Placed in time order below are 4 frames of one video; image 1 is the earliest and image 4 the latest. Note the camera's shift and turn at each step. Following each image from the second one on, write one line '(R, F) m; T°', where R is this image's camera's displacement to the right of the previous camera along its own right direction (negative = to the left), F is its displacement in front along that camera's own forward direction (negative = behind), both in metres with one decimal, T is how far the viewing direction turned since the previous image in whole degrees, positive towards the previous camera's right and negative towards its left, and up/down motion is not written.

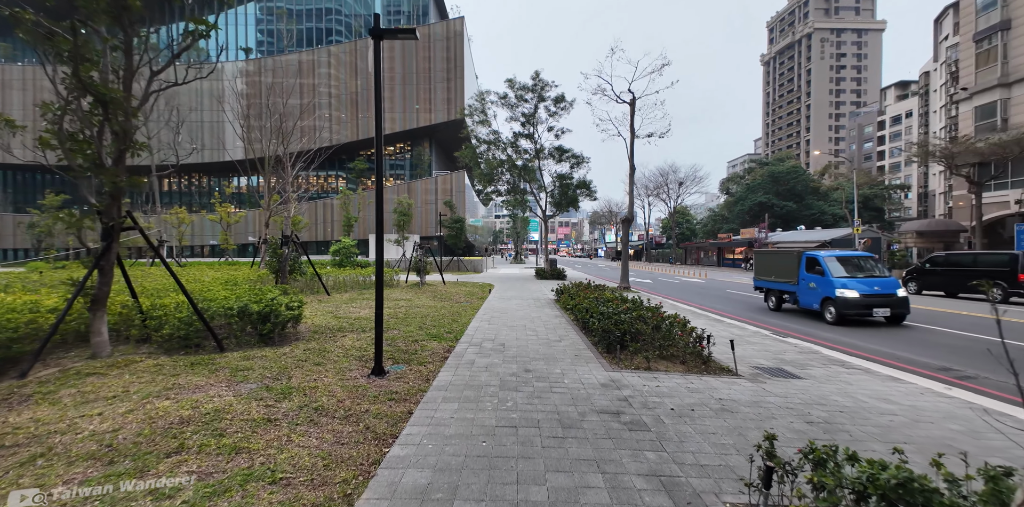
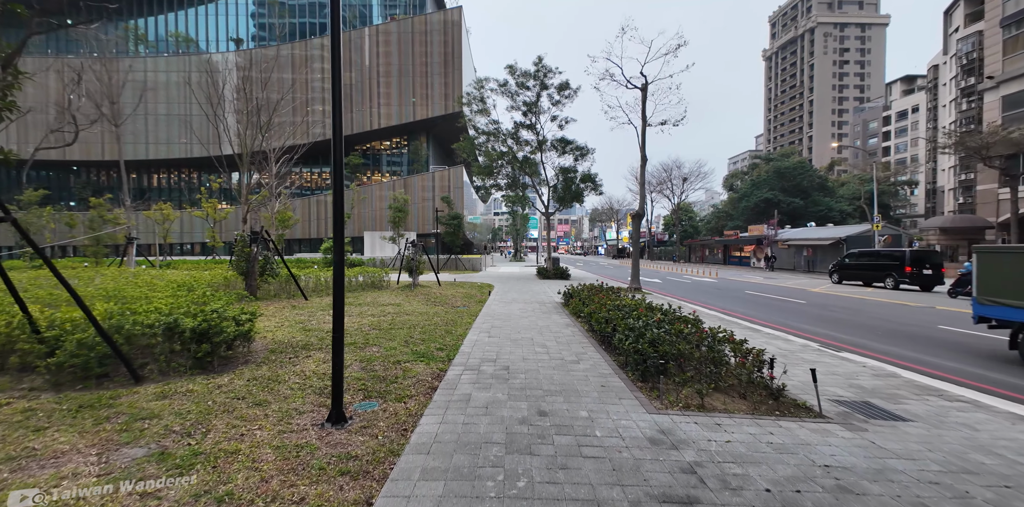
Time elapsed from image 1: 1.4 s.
(-0.1, +1.3) m; 0°
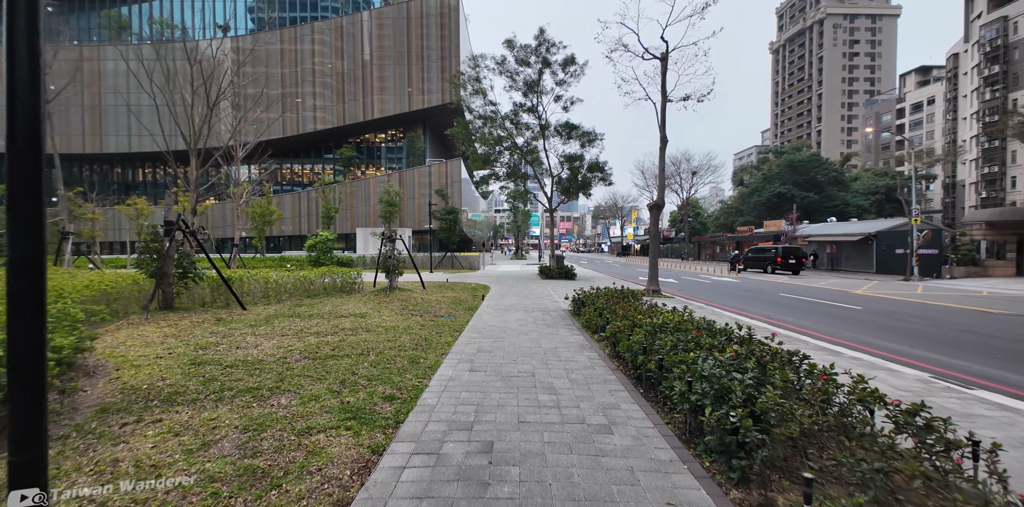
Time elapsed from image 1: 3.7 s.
(+0.1, +2.1) m; 0°
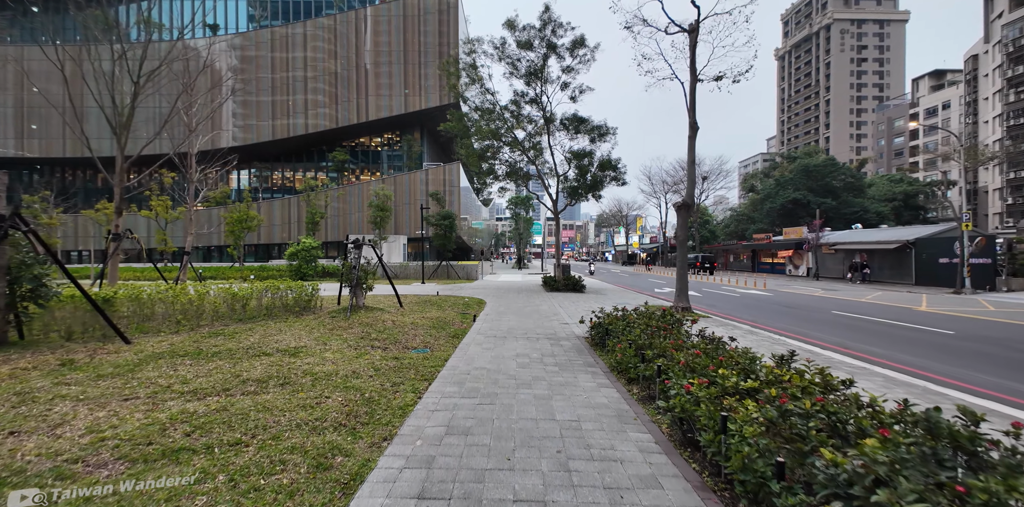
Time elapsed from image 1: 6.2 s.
(+0.1, +2.2) m; 0°
